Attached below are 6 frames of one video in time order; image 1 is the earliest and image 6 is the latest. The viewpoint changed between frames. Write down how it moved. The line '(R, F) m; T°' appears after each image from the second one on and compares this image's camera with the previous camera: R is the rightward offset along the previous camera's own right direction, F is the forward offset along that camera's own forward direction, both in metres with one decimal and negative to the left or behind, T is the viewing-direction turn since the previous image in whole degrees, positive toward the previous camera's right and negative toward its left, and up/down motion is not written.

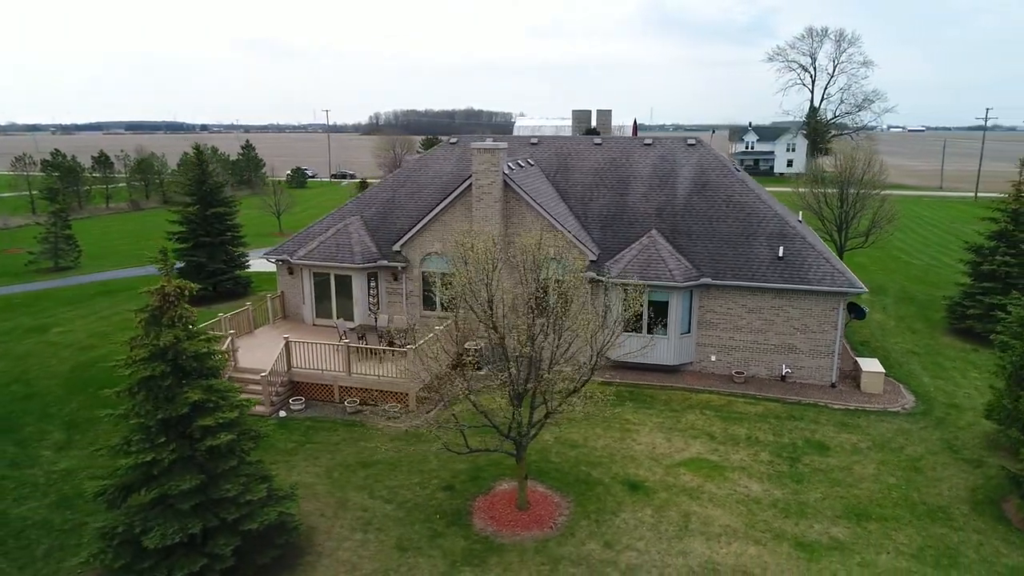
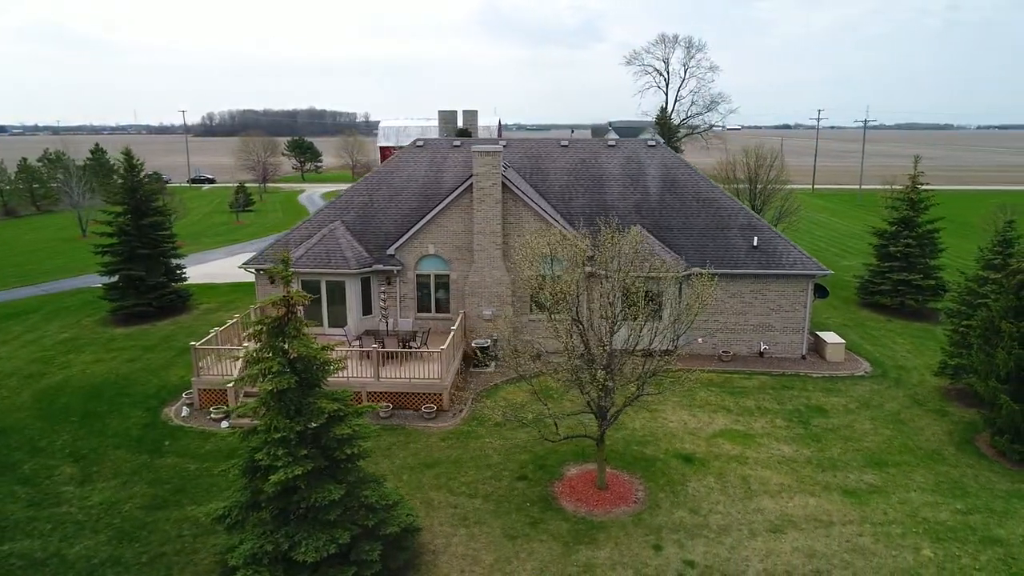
(-4.5, -0.3) m; +12°
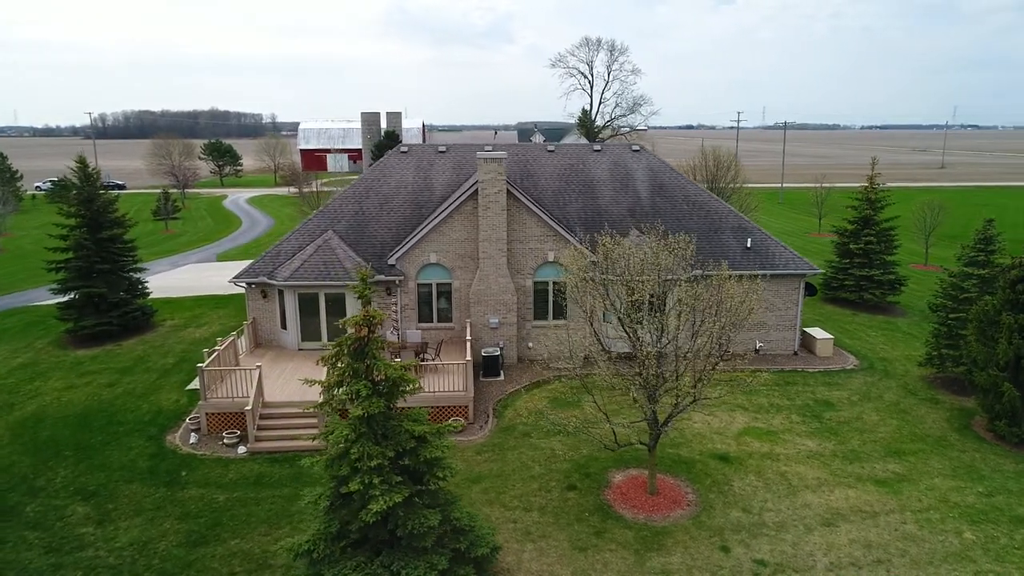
(-2.7, +0.3) m; +7°
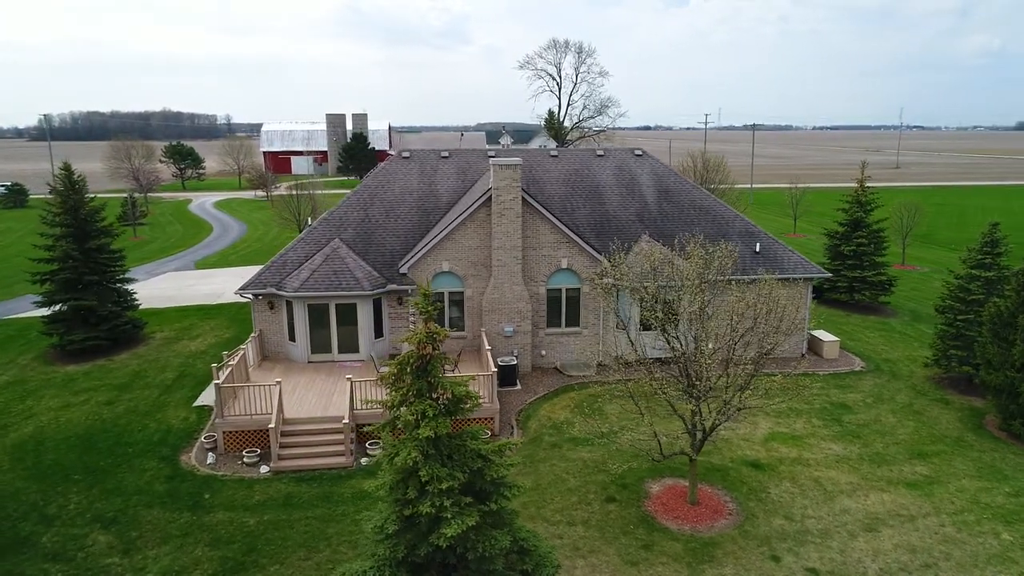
(-1.6, +0.3) m; +3°
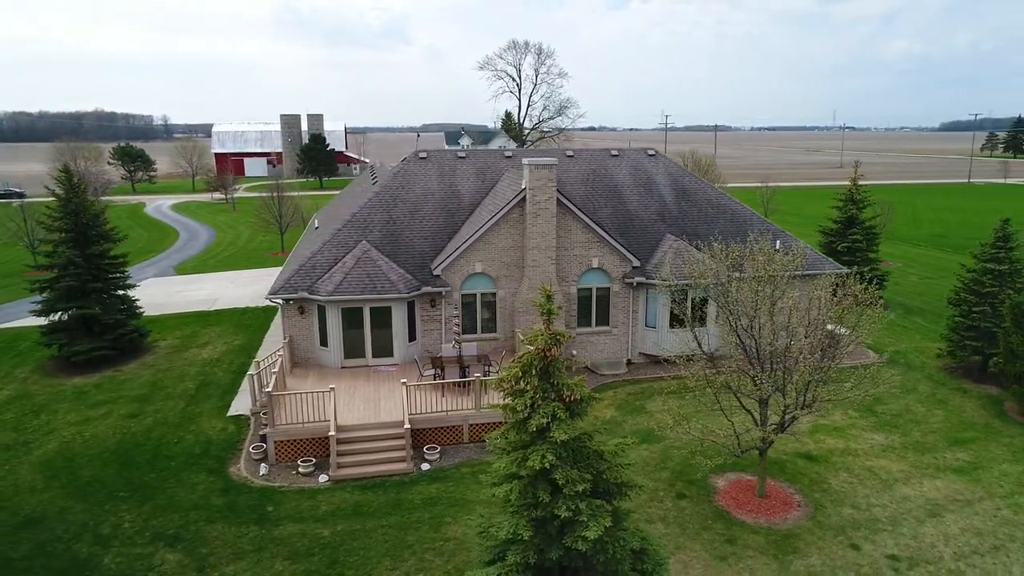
(-2.6, +0.2) m; +4°
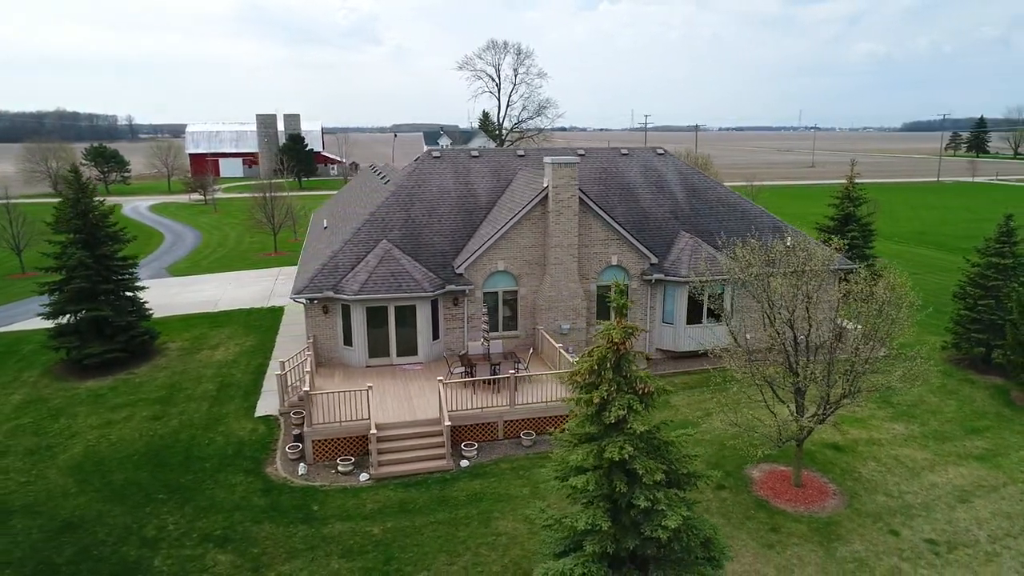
(-1.5, -0.1) m; +2°
